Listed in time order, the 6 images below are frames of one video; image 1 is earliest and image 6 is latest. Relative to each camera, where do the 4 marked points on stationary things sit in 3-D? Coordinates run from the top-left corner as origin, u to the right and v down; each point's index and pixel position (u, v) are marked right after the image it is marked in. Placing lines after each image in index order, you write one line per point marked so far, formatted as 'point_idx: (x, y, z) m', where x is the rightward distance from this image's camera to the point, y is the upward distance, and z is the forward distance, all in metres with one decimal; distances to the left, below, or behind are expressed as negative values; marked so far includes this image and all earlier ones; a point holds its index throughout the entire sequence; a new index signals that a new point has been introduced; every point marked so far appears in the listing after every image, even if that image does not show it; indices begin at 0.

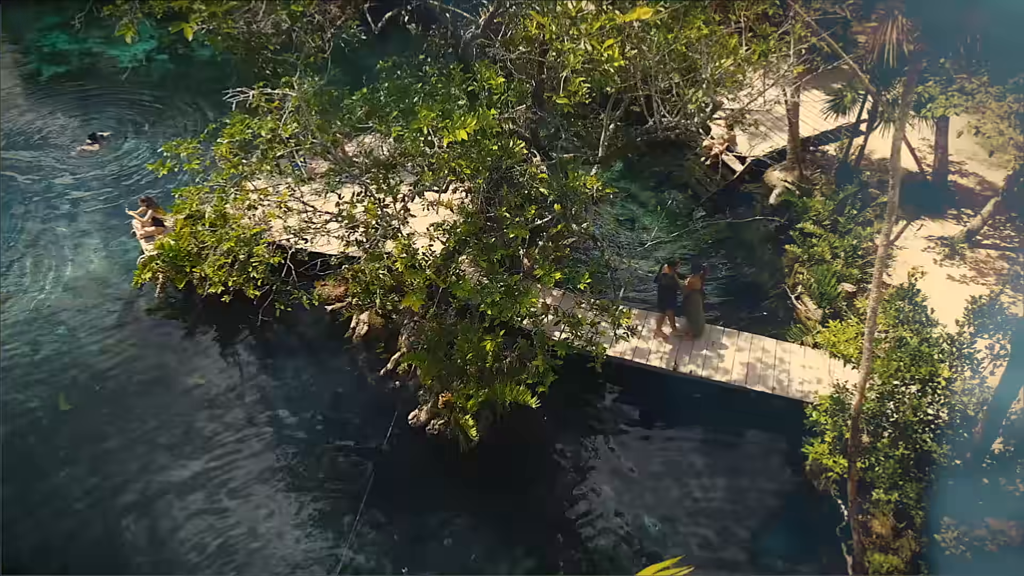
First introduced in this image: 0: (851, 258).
0: (+6.1, +0.5, +12.6) m
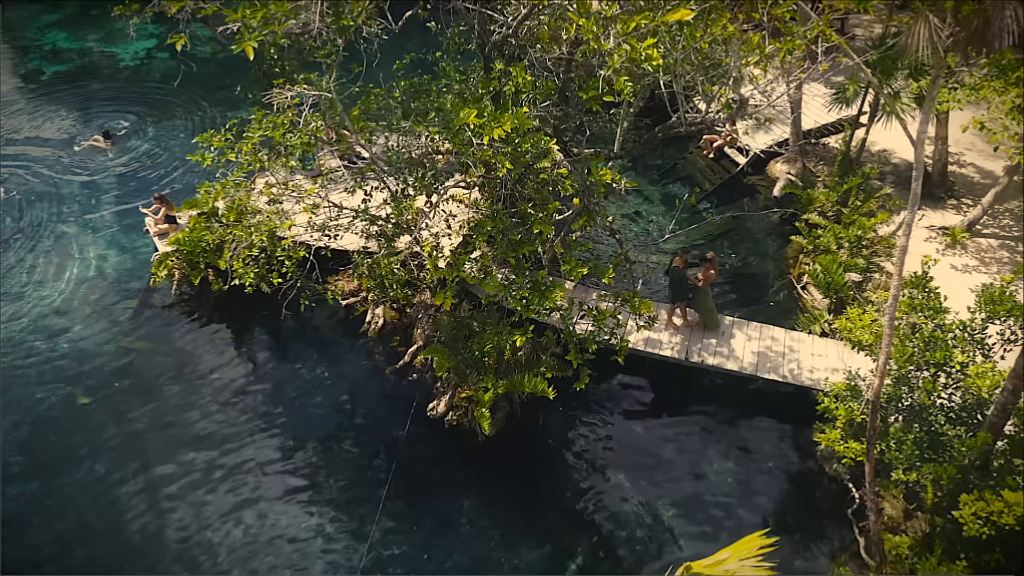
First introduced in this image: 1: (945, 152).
0: (+6.3, +0.7, +12.9) m
1: (+8.9, +2.8, +14.4) m
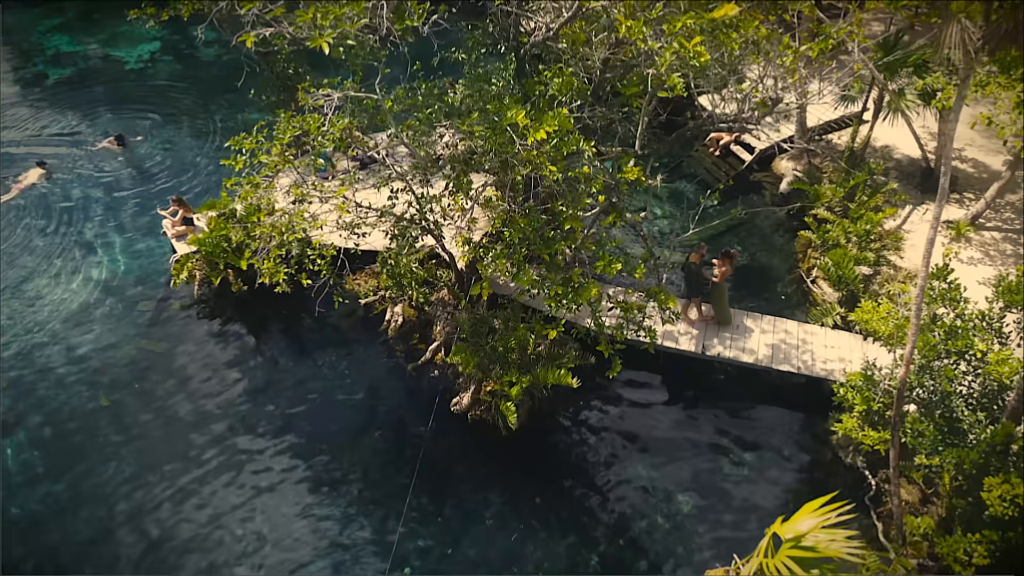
0: (+6.6, +0.8, +13.2) m
1: (+9.2, +2.9, +14.7) m
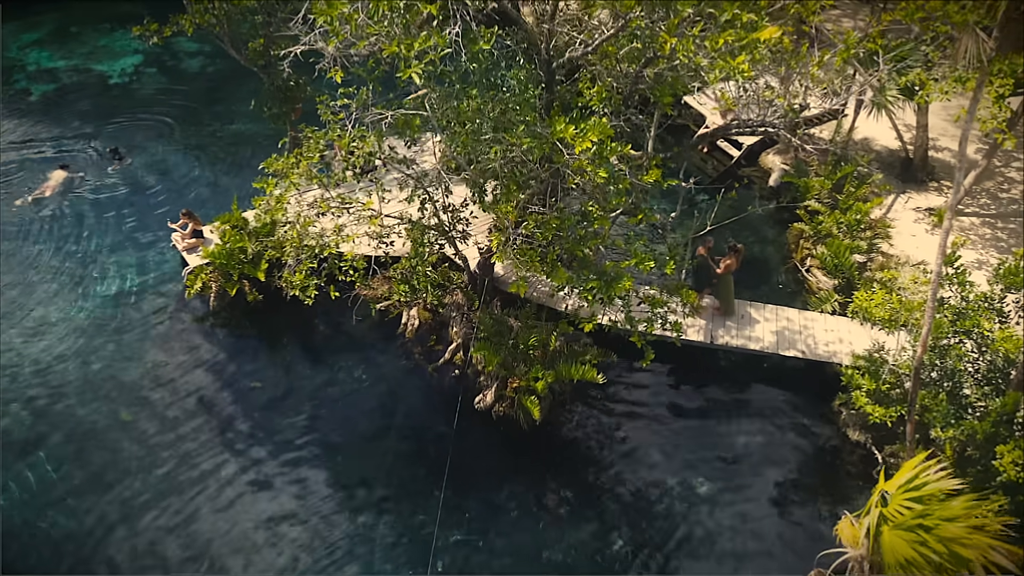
0: (+6.8, +1.1, +13.9) m
1: (+9.2, +3.3, +15.5) m
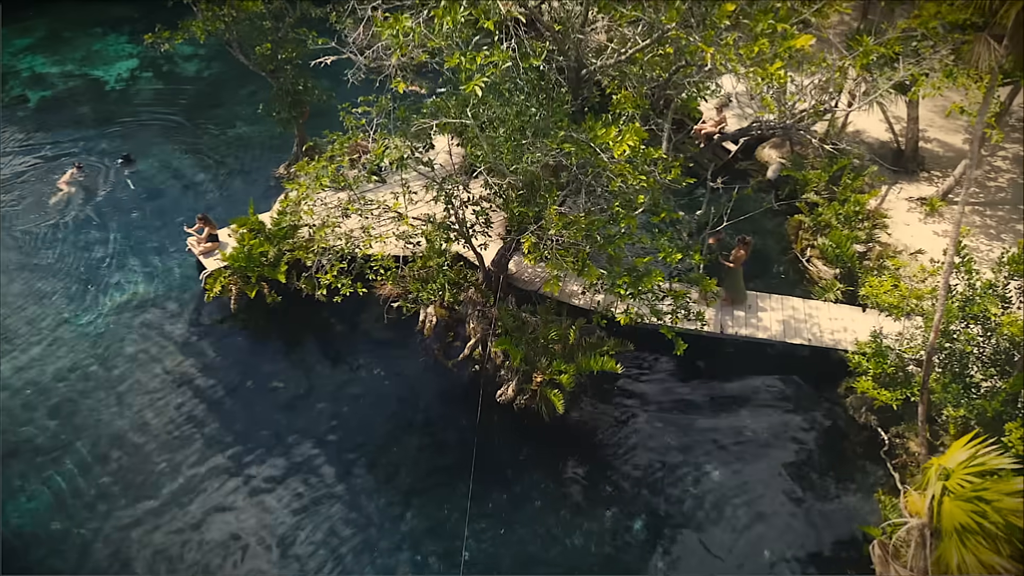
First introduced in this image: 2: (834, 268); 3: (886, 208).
0: (+7.0, +1.3, +14.4) m
1: (+9.3, +3.6, +16.1) m
2: (+6.6, +0.4, +14.3) m
3: (+8.4, +1.8, +15.7) m
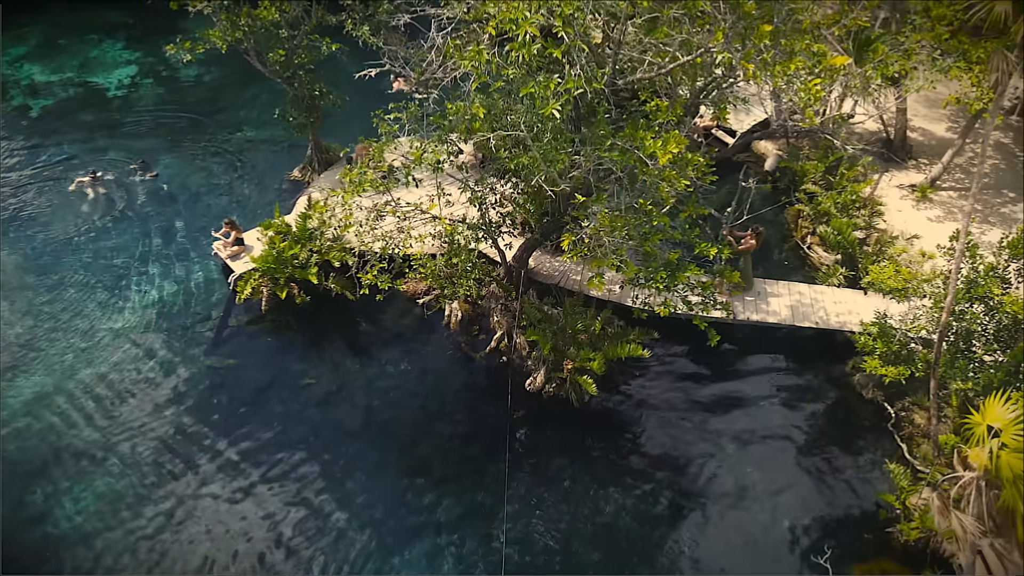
0: (+7.4, +1.7, +15.3) m
1: (+9.6, +4.0, +16.9) m
2: (+7.0, +0.7, +15.1) m
3: (+8.7, +2.2, +16.5) m
